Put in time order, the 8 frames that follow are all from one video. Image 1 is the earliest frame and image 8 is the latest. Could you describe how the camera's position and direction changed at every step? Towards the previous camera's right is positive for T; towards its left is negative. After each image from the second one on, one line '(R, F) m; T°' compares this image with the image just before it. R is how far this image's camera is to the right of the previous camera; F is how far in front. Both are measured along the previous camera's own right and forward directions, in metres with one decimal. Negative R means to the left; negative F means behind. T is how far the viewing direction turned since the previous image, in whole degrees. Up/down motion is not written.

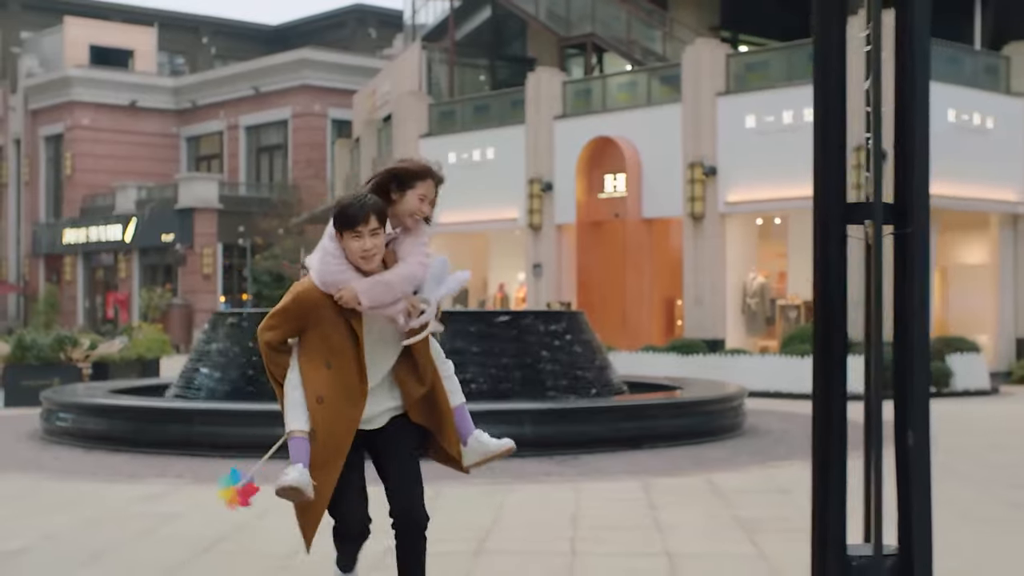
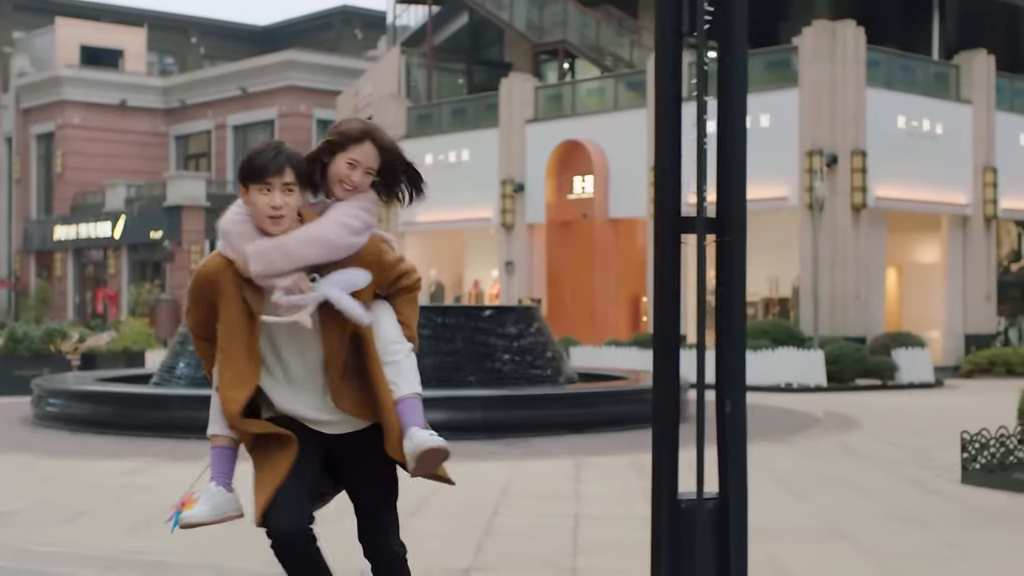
(+0.3, -0.9) m; 0°
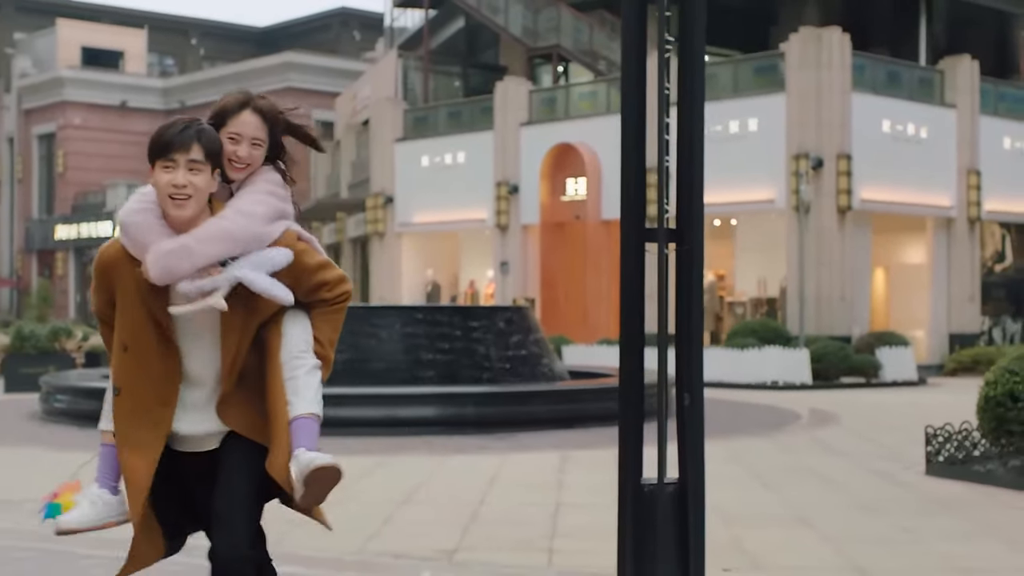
(+0.1, -0.5) m; 0°
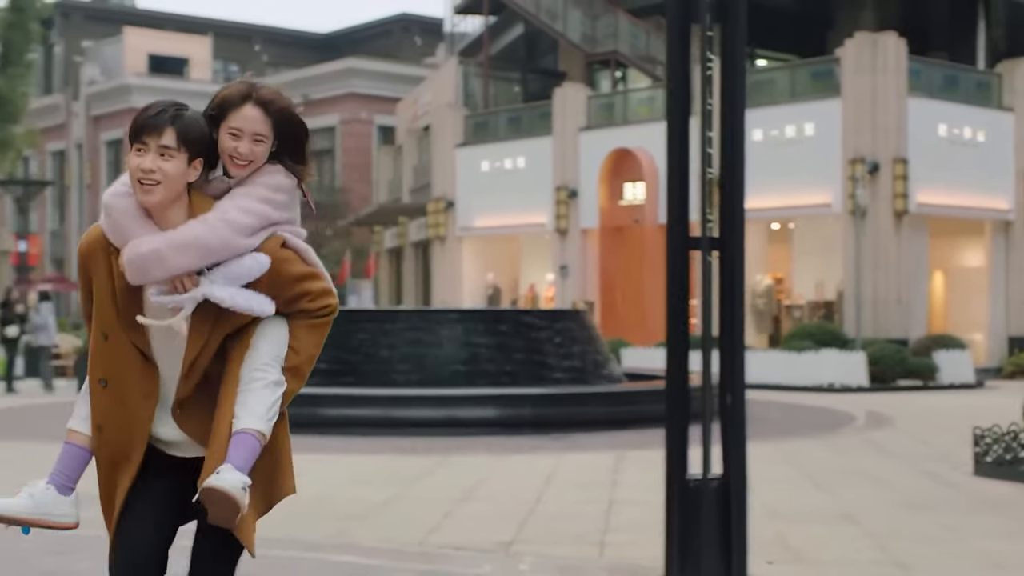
(0.0, -0.3) m; -2°
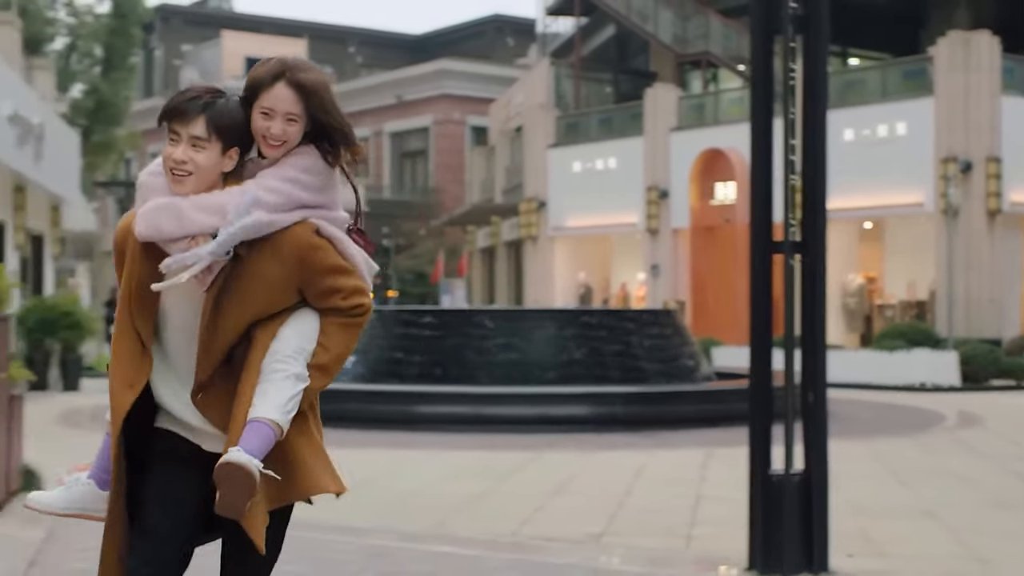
(0.0, -0.3) m; -3°
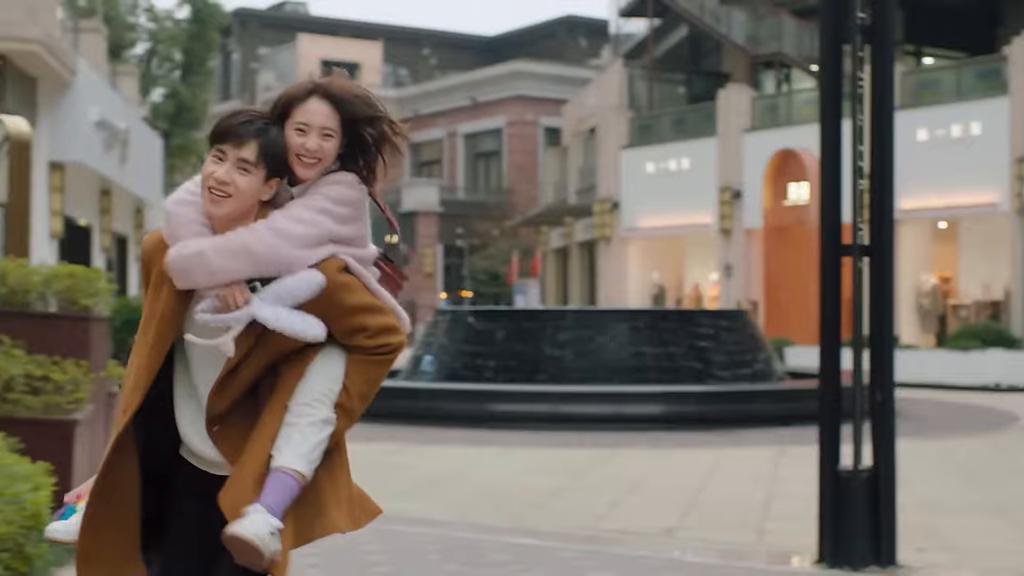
(0.0, -0.2) m; -3°
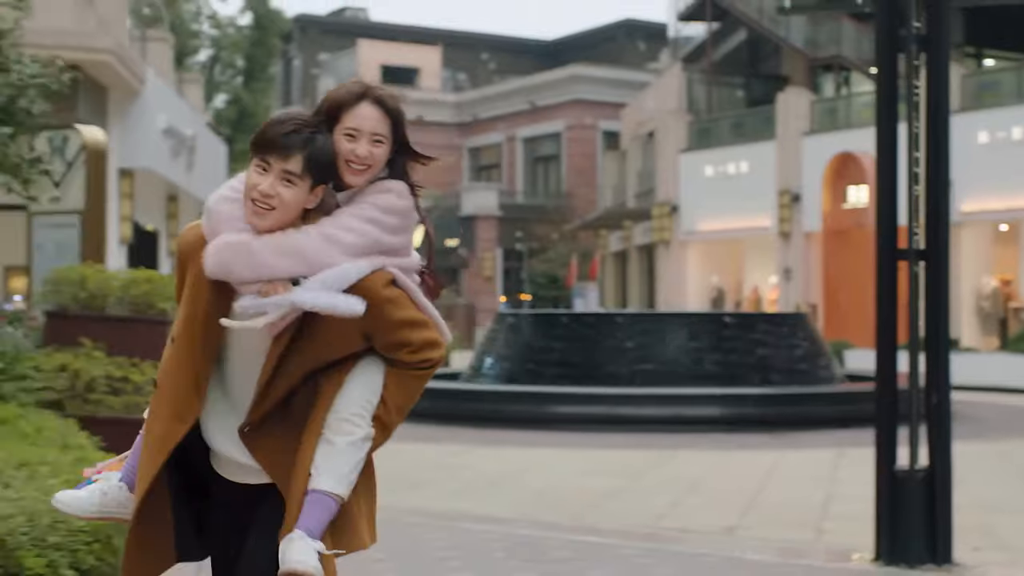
(0.0, -0.2) m; -2°
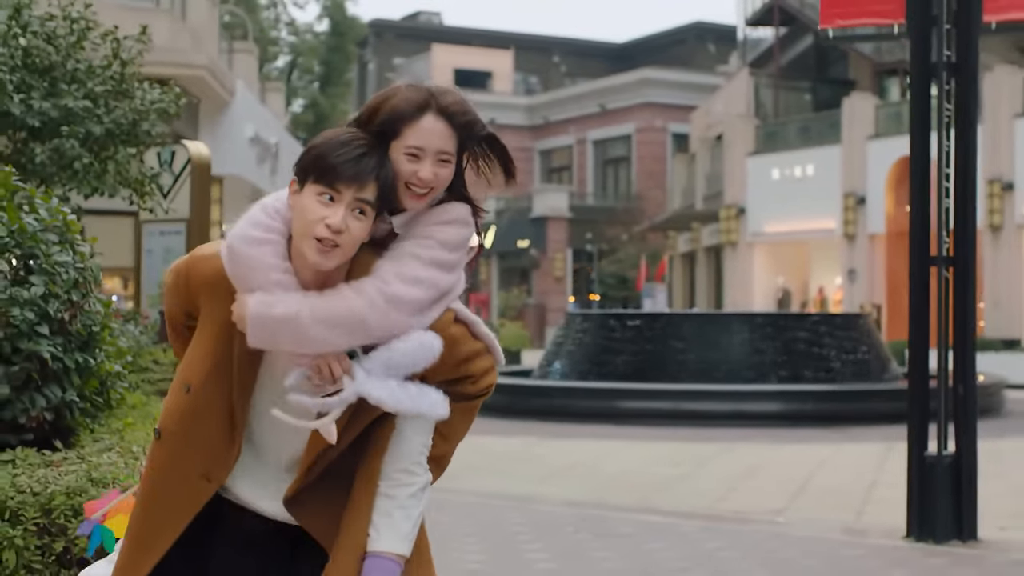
(0.0, -0.7) m; -3°
